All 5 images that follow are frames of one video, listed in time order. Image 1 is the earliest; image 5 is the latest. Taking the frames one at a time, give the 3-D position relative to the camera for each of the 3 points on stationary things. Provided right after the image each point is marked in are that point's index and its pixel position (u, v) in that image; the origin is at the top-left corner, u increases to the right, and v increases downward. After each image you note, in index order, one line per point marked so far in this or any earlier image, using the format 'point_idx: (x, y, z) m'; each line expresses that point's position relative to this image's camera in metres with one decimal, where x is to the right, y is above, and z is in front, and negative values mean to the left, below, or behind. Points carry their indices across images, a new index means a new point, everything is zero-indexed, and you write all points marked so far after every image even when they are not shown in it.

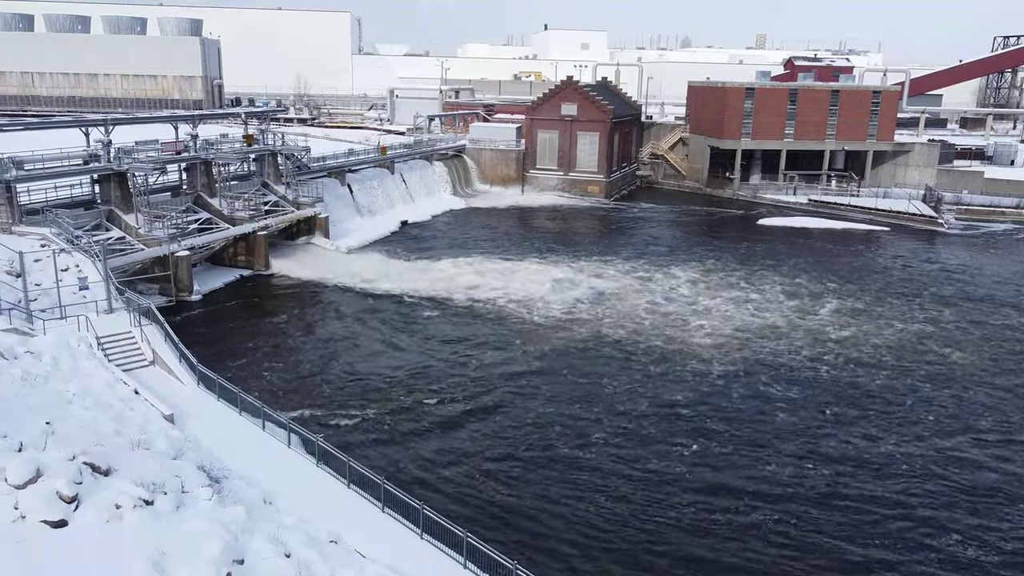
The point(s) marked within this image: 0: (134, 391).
0: (-9.5, -2.7, +19.7) m
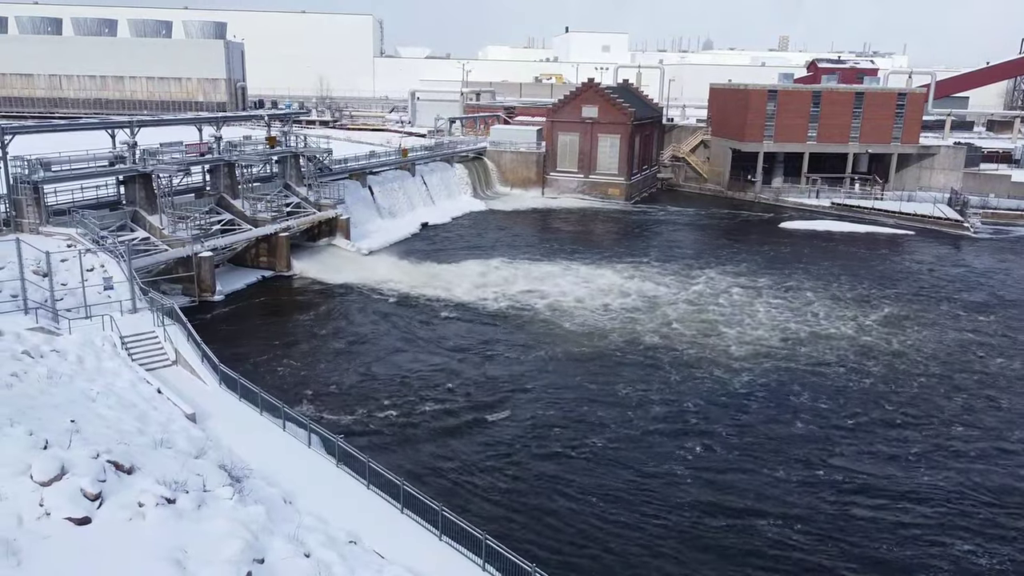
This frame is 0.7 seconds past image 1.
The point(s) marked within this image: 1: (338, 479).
0: (-9.0, -2.7, +19.9) m
1: (-3.8, -4.1, +16.9) m
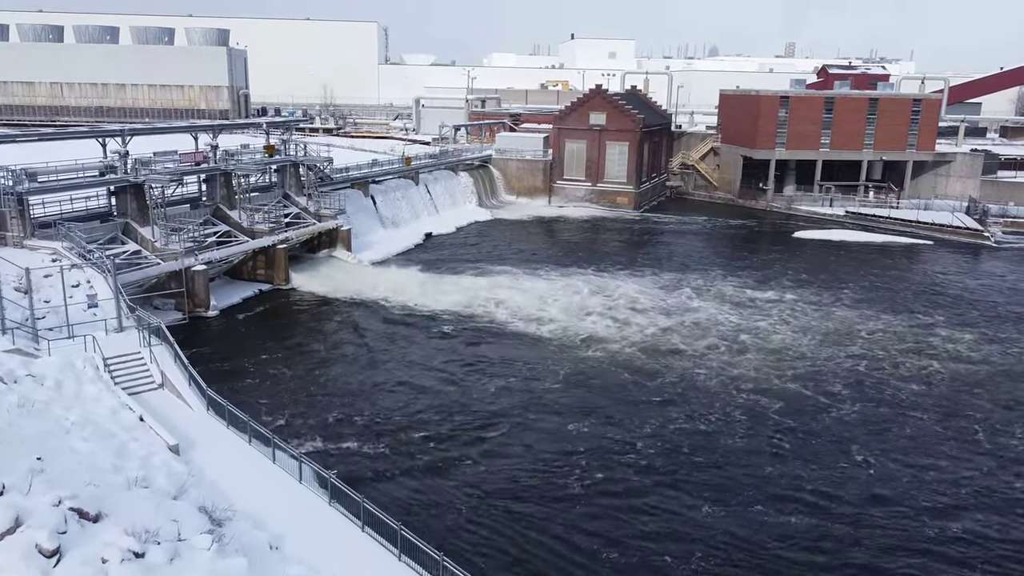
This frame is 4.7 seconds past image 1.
0: (-8.8, -3.2, +18.6) m
1: (-3.6, -4.6, +15.5) m
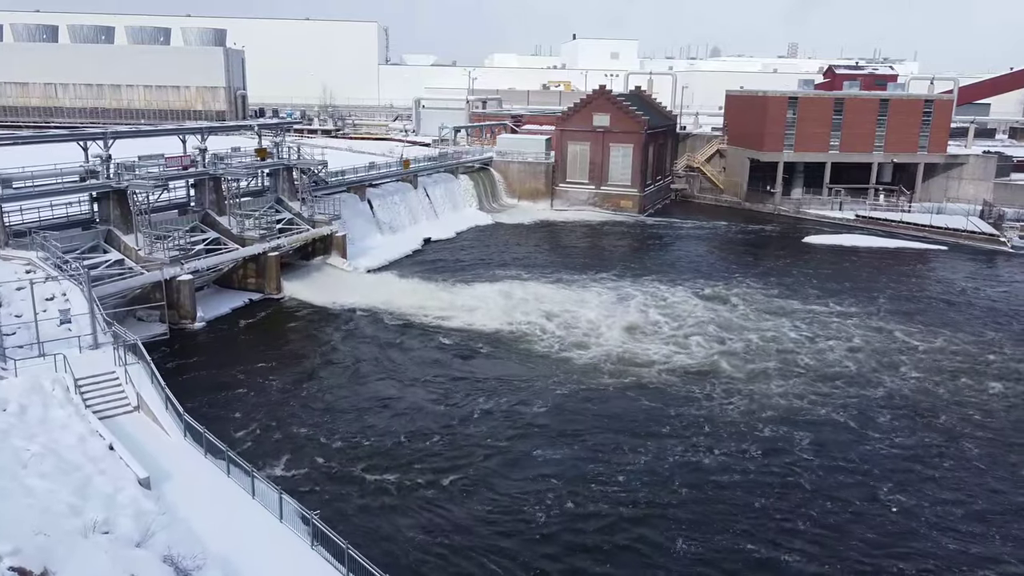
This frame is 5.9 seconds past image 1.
0: (-8.8, -3.6, +17.1) m
1: (-3.6, -5.0, +14.0) m
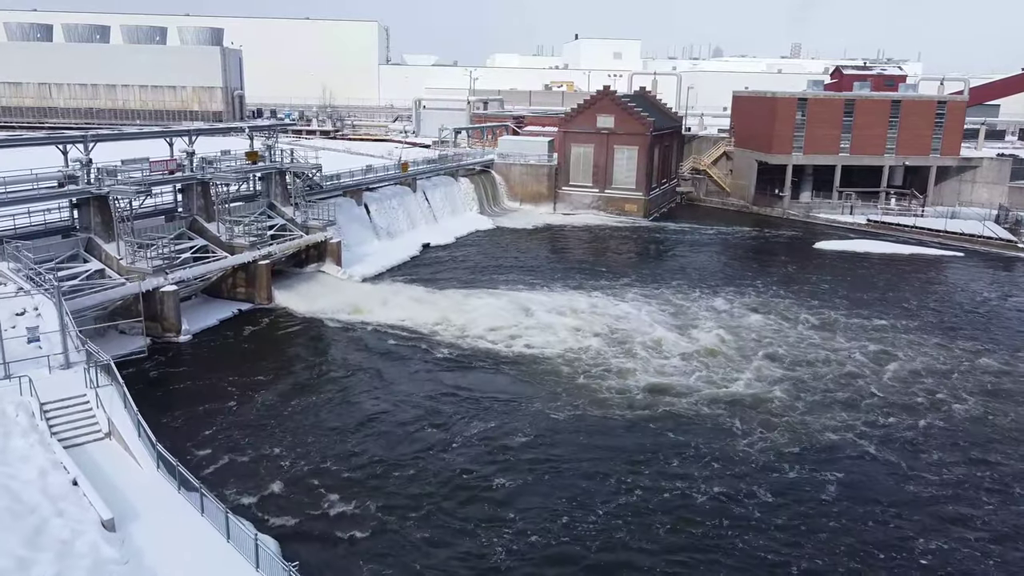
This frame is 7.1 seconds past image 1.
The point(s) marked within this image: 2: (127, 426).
0: (-8.8, -4.0, +15.6) m
1: (-3.6, -5.4, +12.5) m
2: (-9.1, -3.3, +18.5) m
